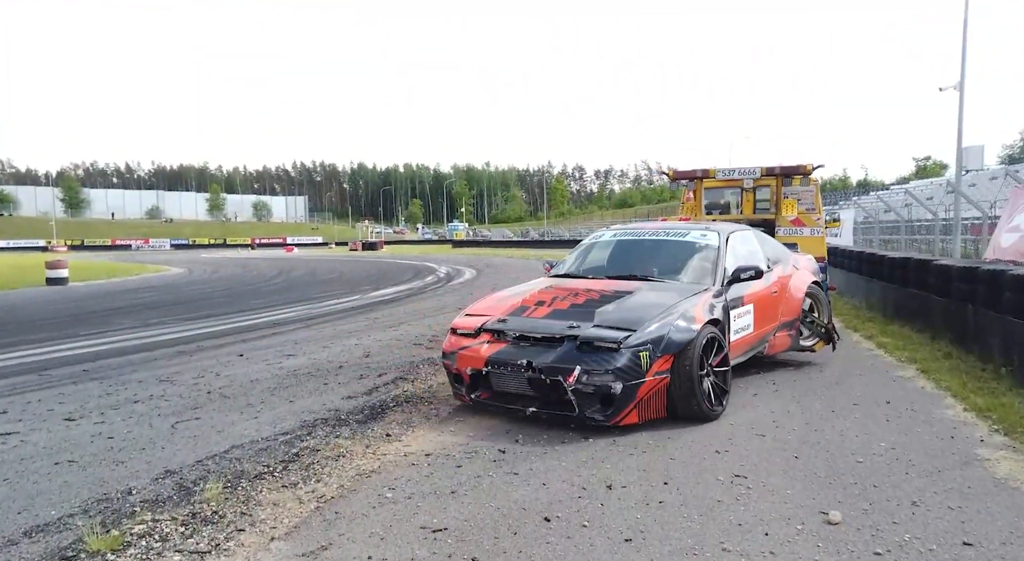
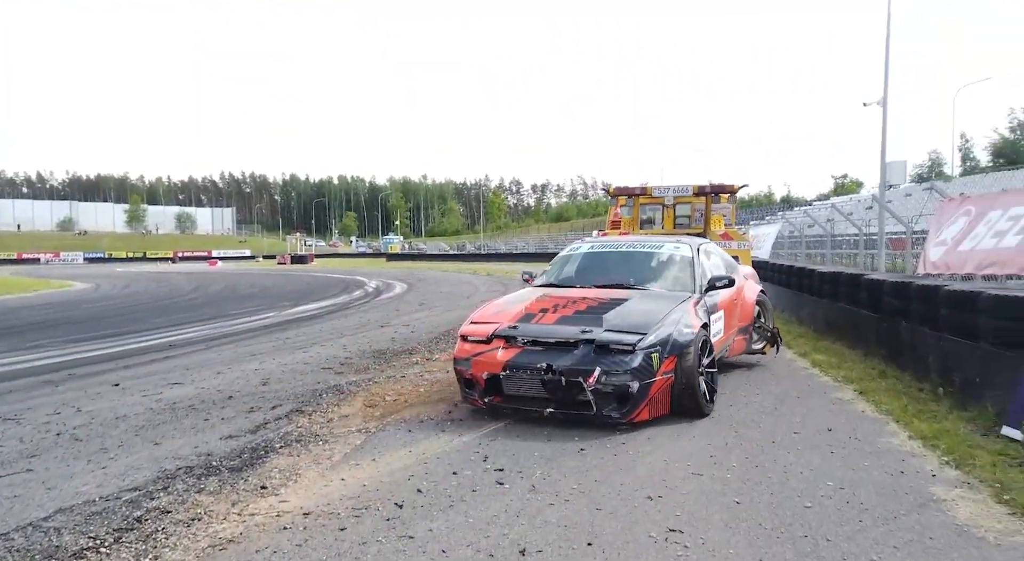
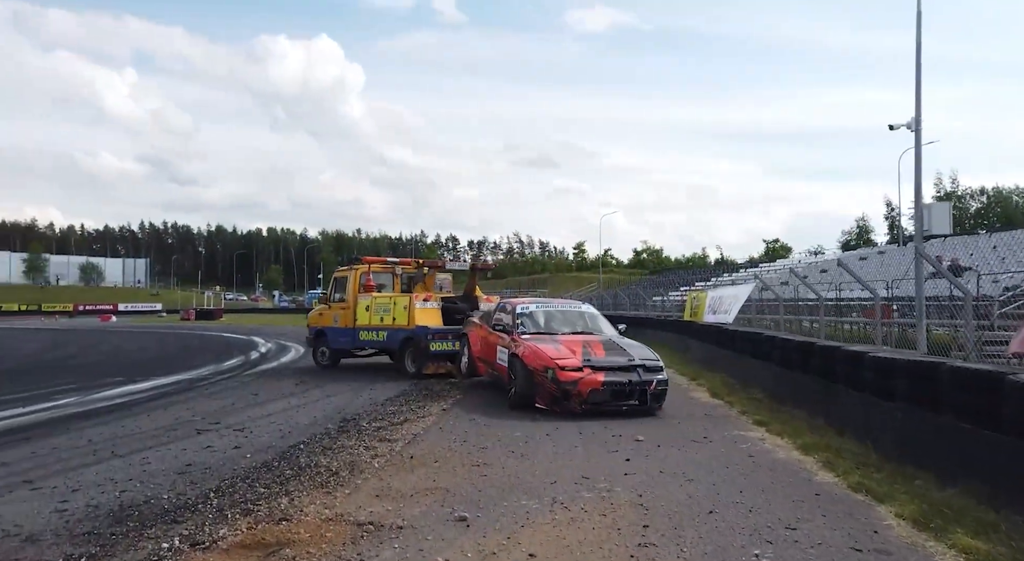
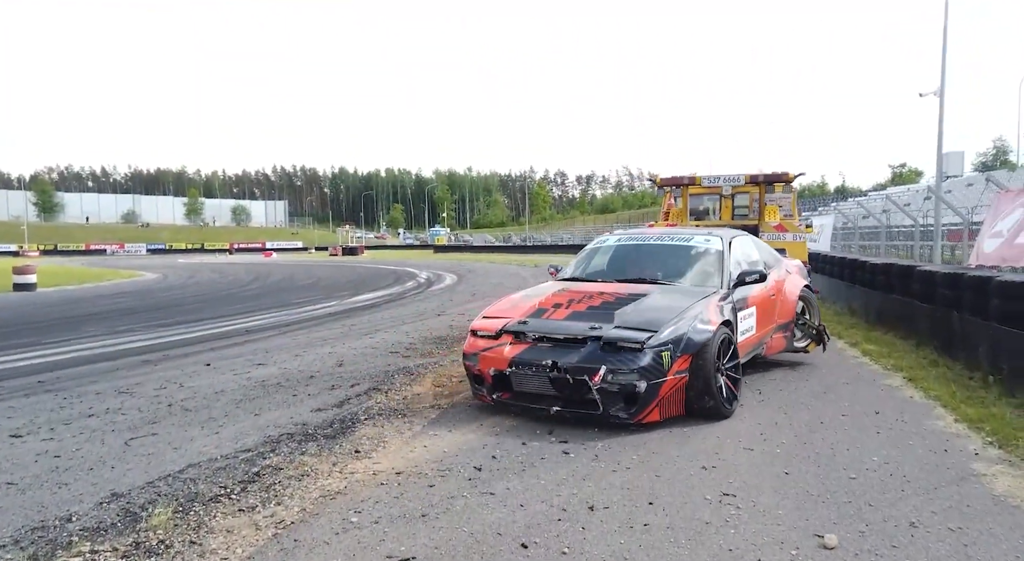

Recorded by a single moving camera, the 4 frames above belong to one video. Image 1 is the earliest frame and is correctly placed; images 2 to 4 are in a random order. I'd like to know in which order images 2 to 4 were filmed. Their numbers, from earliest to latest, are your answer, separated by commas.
4, 2, 3
